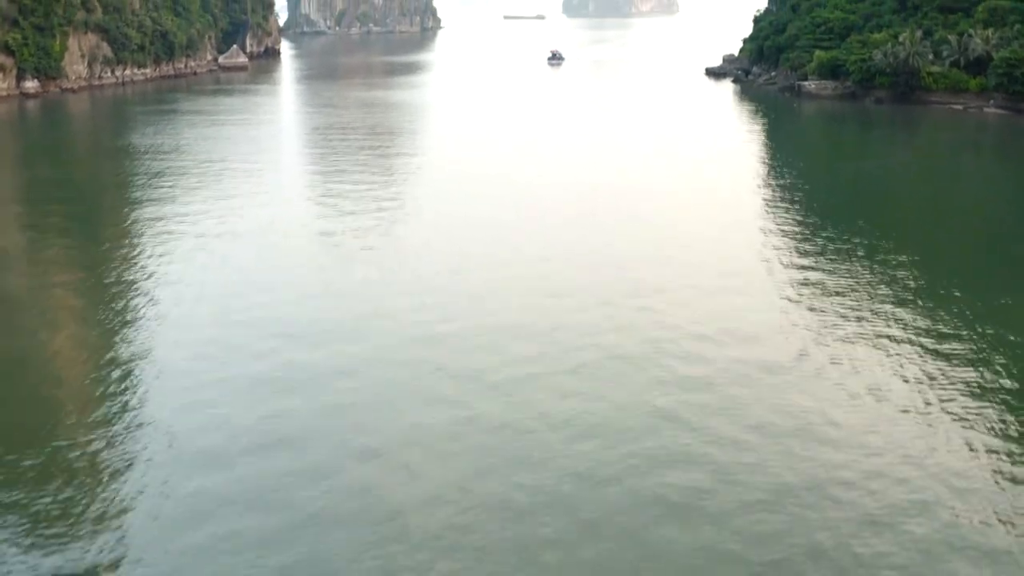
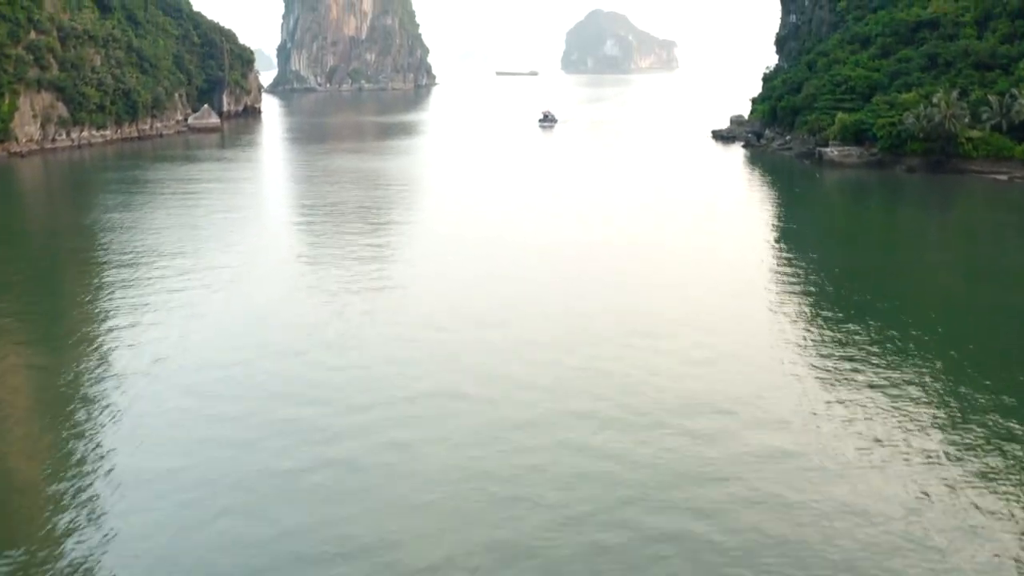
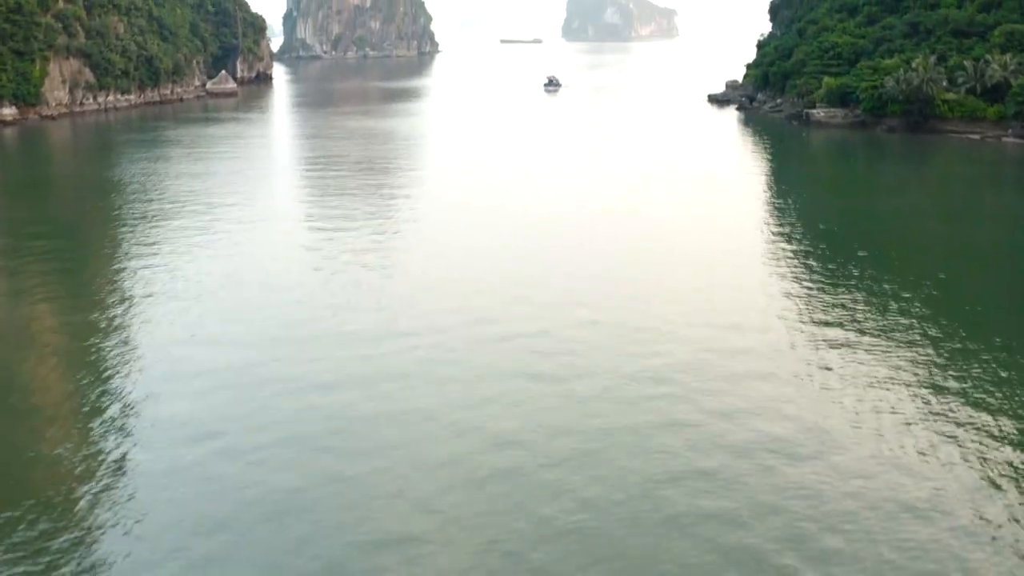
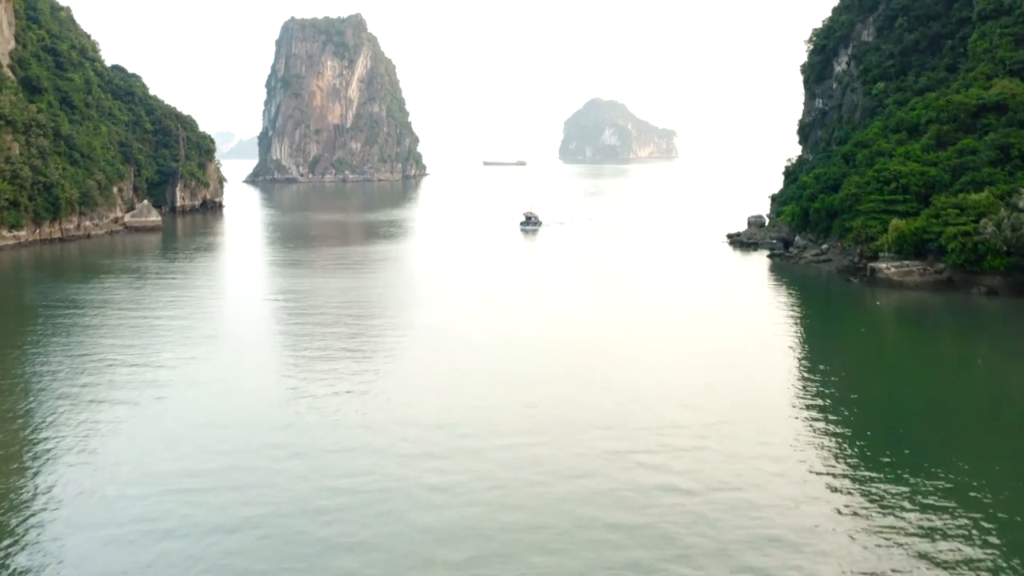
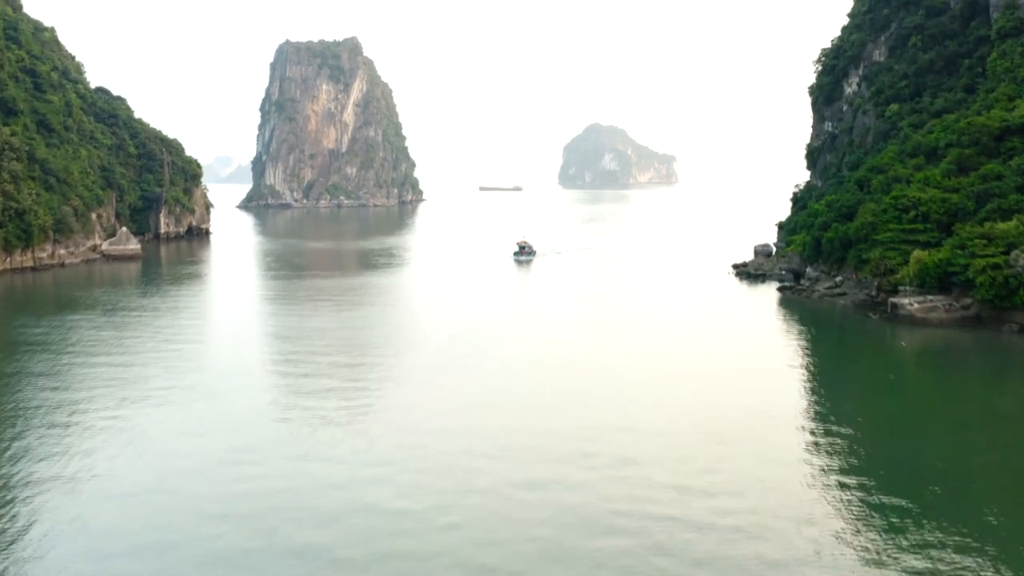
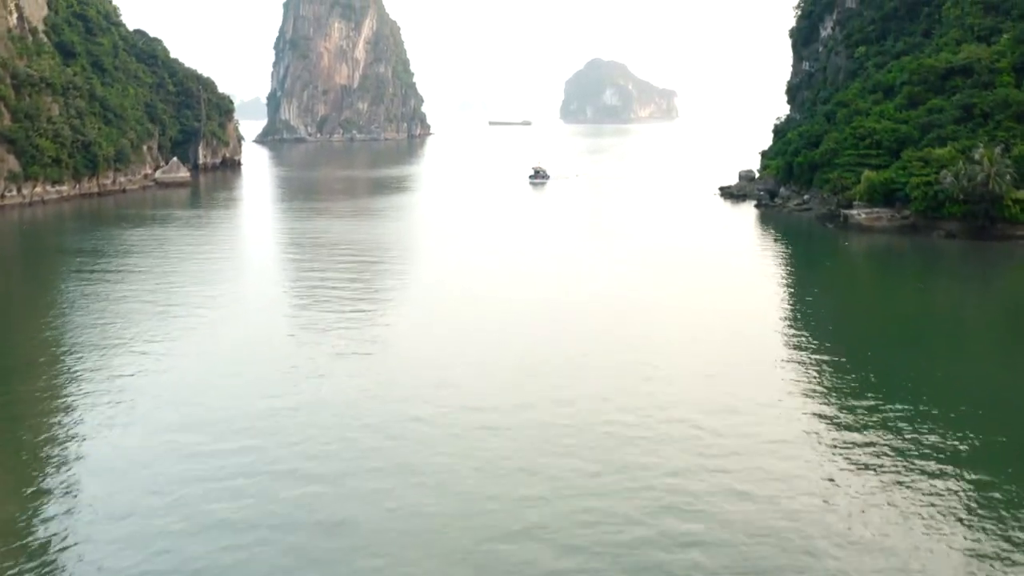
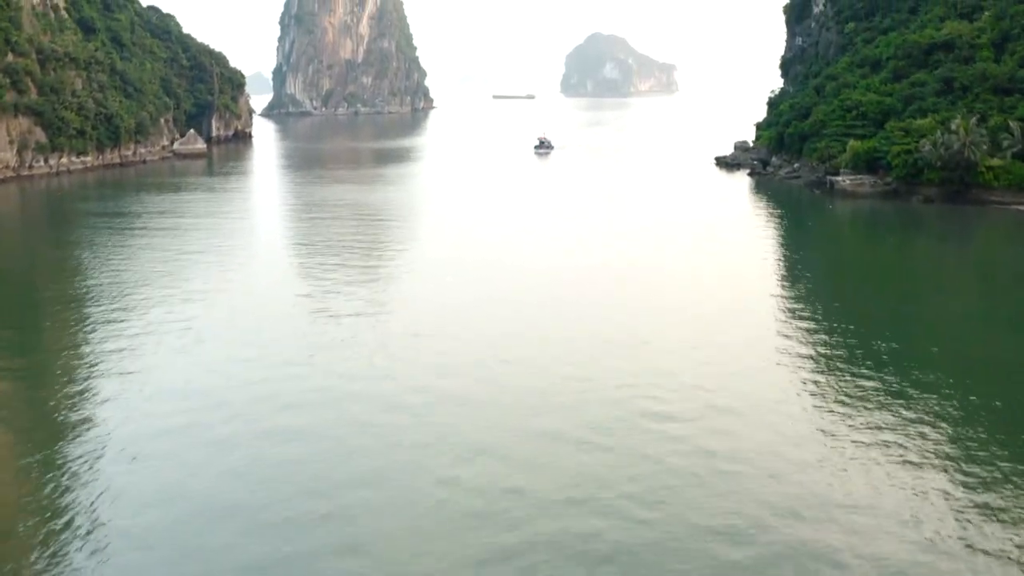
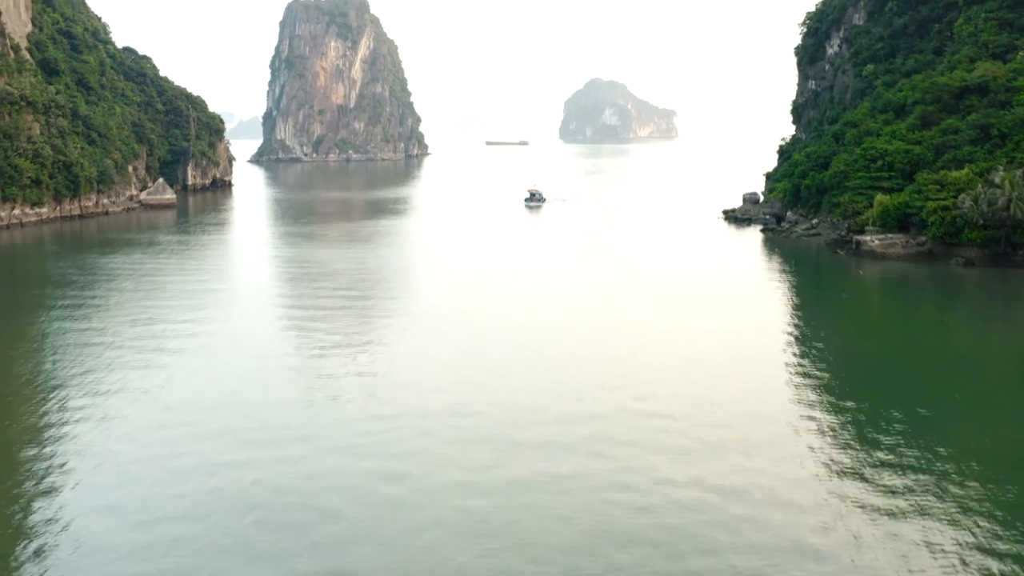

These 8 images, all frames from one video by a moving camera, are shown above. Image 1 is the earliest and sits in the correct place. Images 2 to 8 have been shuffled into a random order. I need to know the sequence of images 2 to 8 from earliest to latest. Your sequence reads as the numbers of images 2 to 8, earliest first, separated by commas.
3, 2, 7, 6, 8, 4, 5
